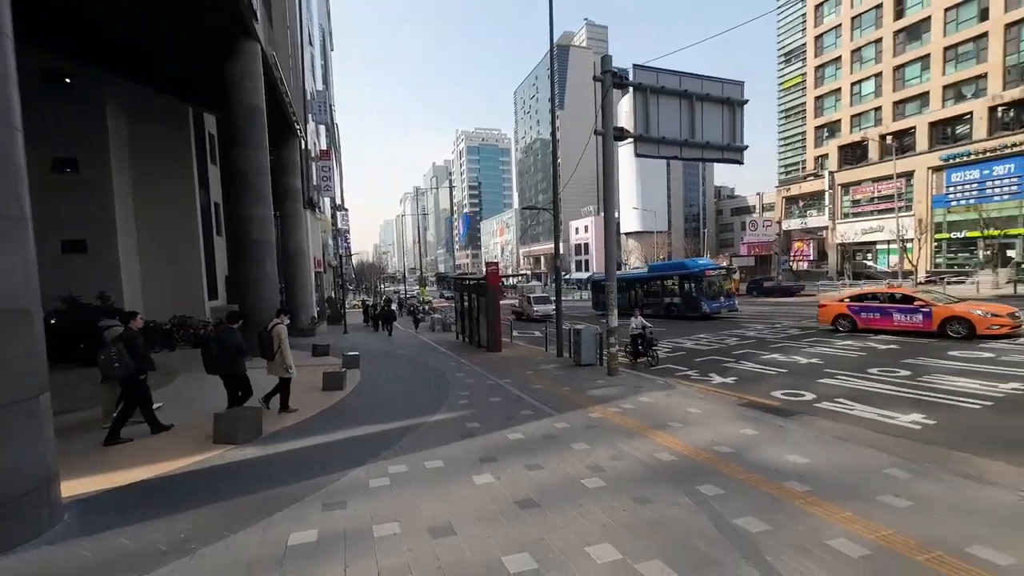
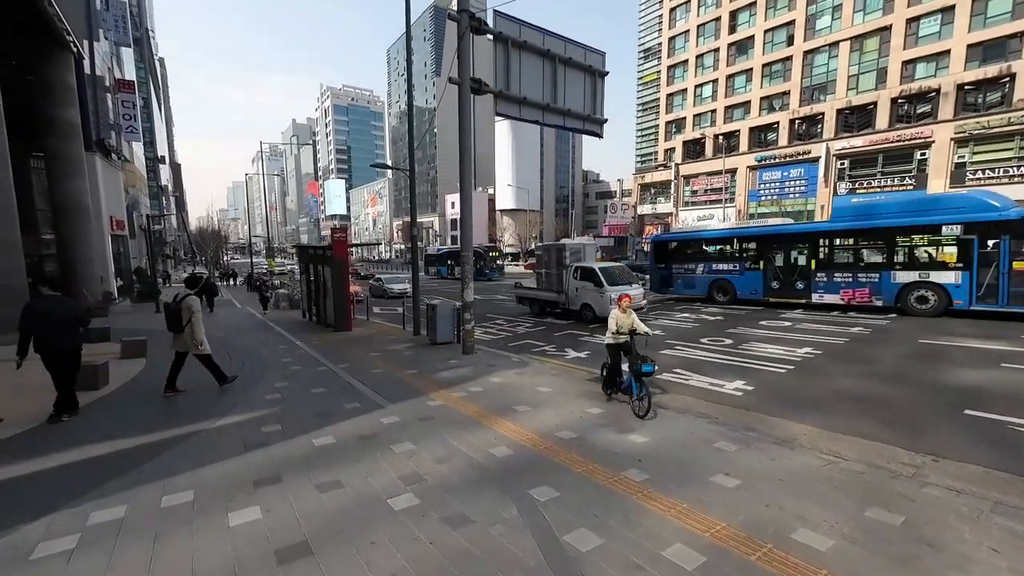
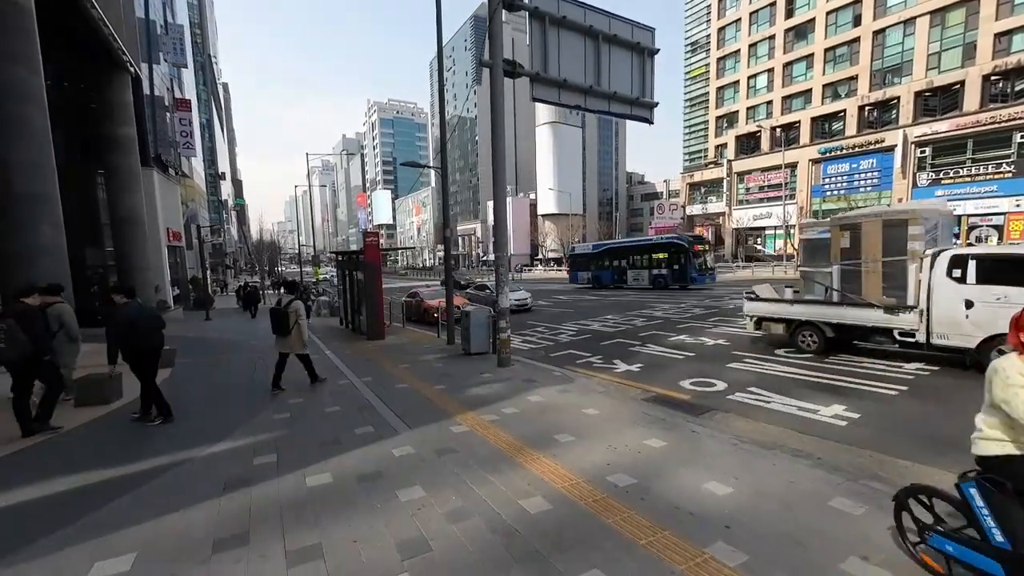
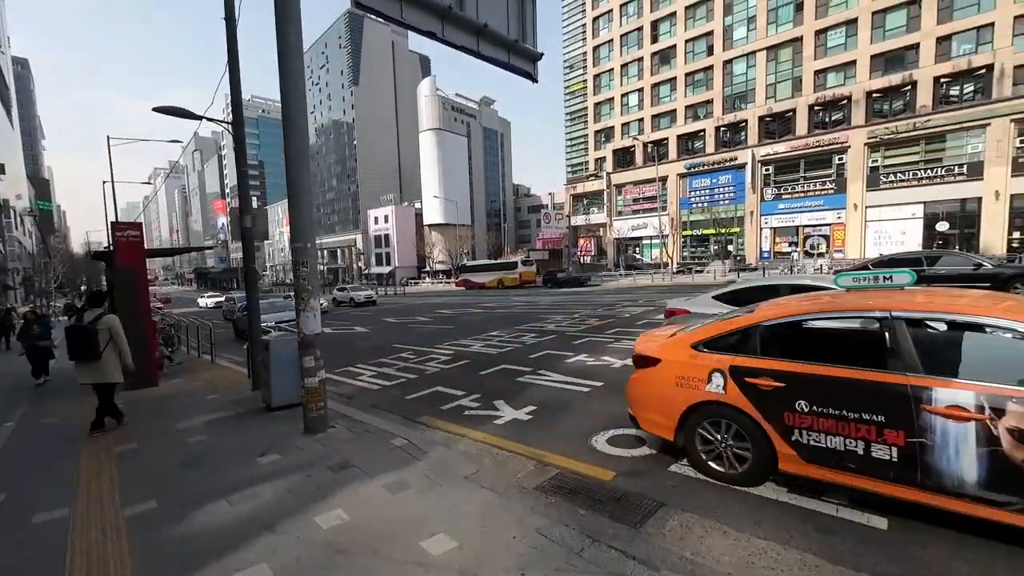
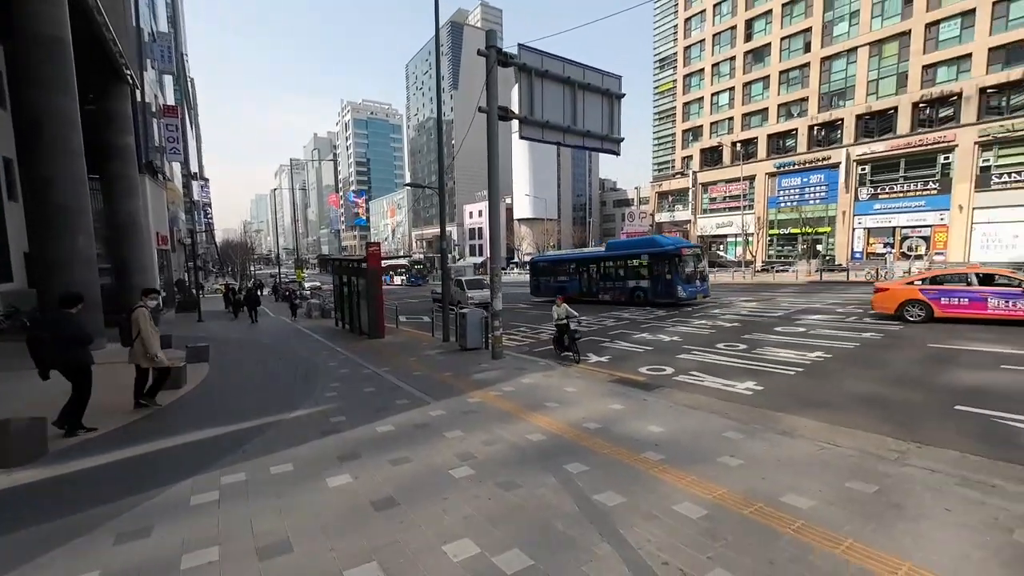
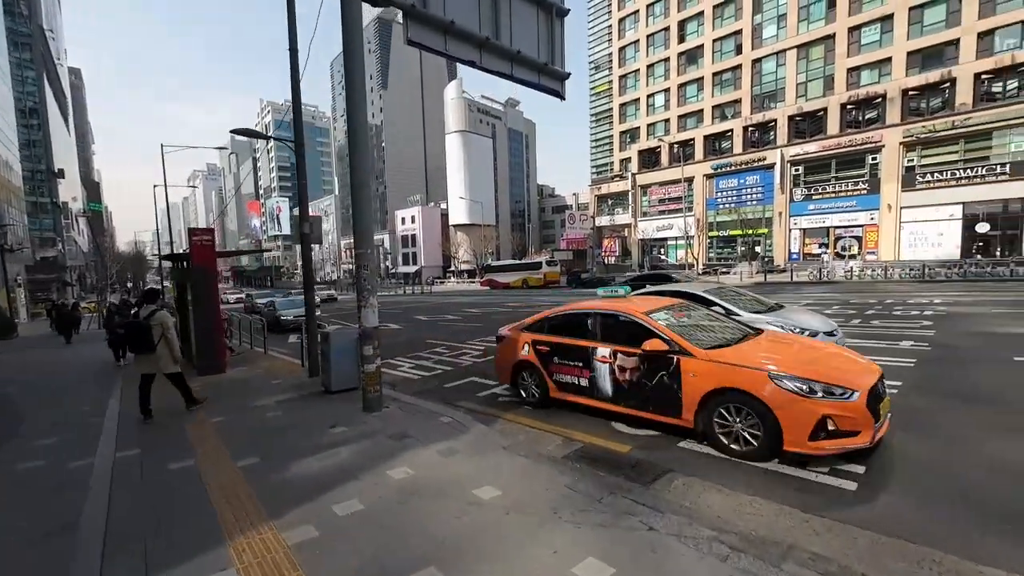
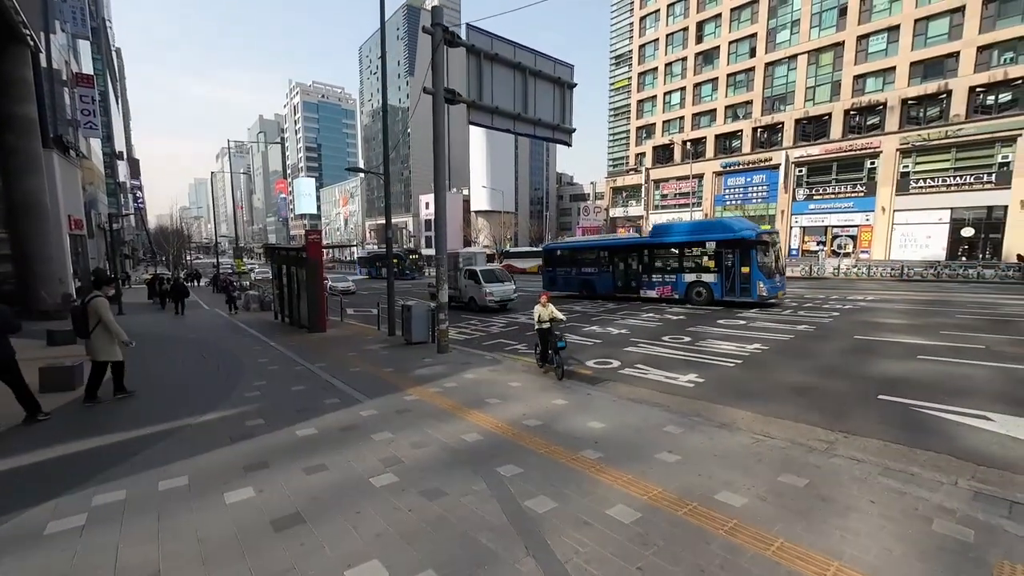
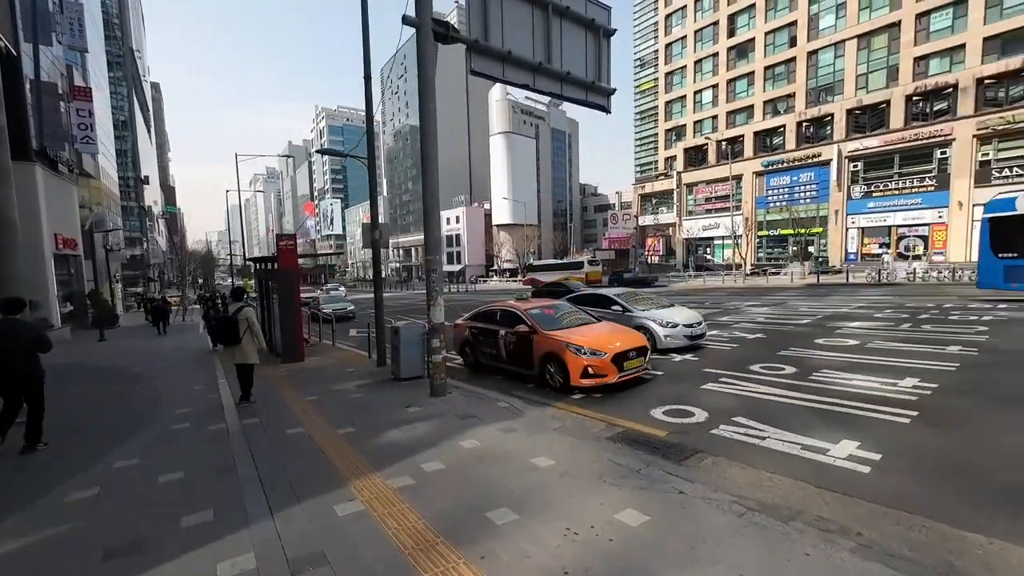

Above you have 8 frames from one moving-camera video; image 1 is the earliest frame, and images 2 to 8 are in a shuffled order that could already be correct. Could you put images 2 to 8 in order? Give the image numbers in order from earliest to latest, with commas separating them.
5, 7, 2, 3, 8, 6, 4
